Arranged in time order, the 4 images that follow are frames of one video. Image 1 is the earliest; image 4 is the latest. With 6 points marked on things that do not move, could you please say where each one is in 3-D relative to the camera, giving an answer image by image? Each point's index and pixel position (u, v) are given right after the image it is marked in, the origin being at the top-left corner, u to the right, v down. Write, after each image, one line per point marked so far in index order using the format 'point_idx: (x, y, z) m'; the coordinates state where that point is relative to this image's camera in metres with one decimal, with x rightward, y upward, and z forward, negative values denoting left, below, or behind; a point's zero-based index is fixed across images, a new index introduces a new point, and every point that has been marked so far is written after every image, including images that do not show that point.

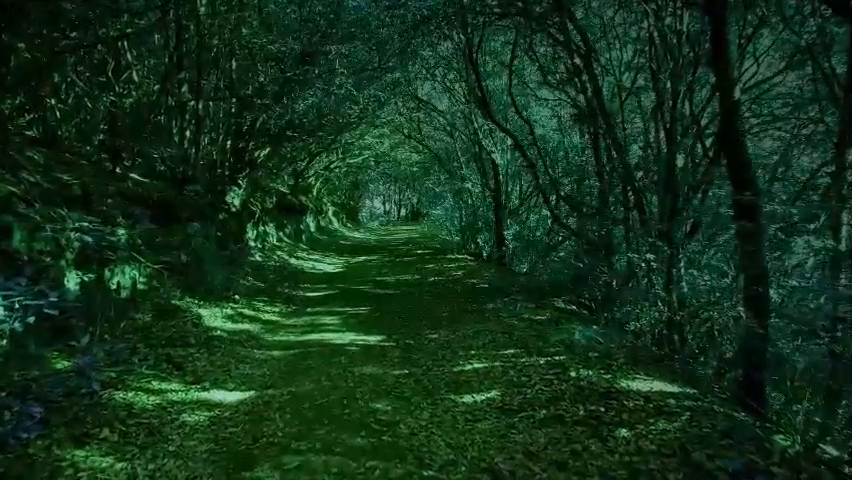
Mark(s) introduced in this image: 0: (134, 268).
0: (-5.0, -0.5, +10.0) m
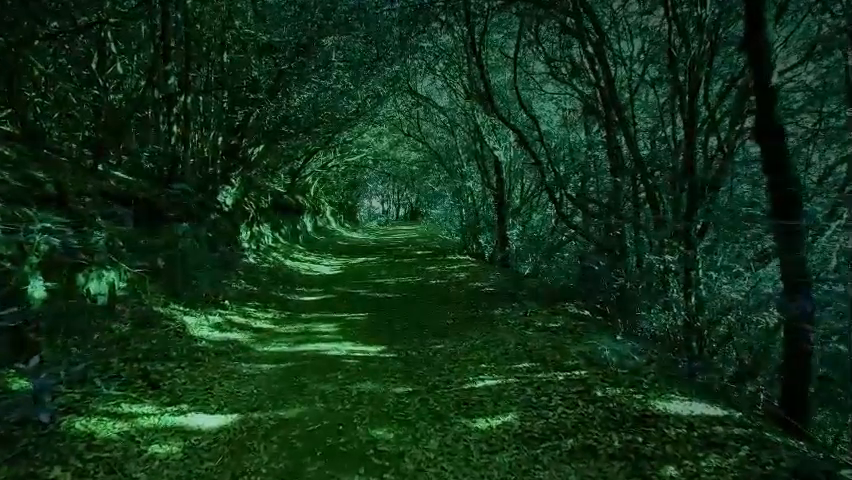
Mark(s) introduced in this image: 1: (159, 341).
0: (-4.9, -0.5, +9.2) m
1: (-3.8, -1.4, +8.3) m
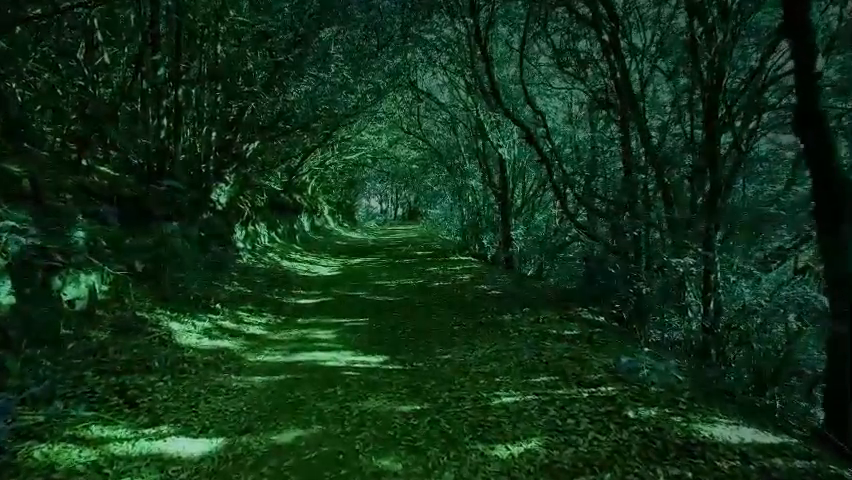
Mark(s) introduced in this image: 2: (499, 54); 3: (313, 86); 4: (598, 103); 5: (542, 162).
0: (-4.8, -0.5, +8.5) m
1: (-3.7, -1.4, +7.6) m
2: (+2.4, +6.2, +19.6) m
3: (-3.6, +4.9, +18.7) m
4: (+4.1, +3.3, +14.0) m
5: (+3.1, +2.1, +15.8) m
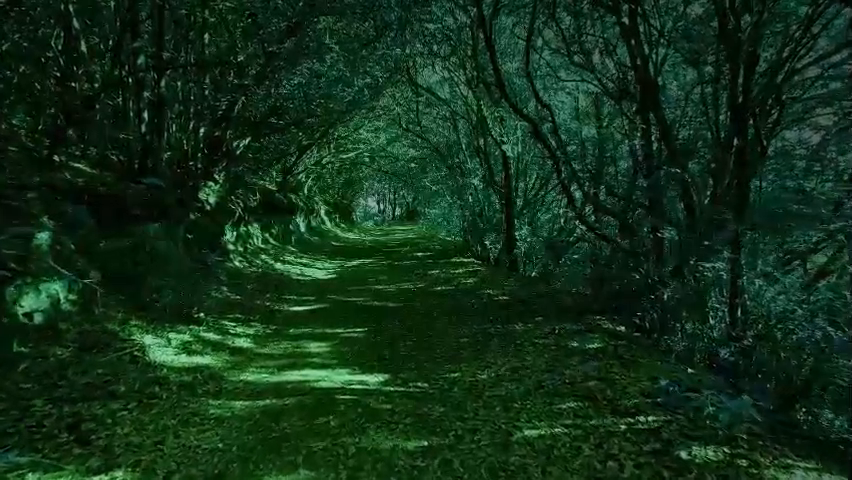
0: (-4.8, -0.6, +7.5) m
1: (-3.6, -1.5, +6.7) m
2: (+2.4, +6.2, +18.7) m
3: (-3.6, +4.9, +17.7) m
4: (+4.1, +3.2, +13.1) m
5: (+3.2, +2.1, +14.9) m
